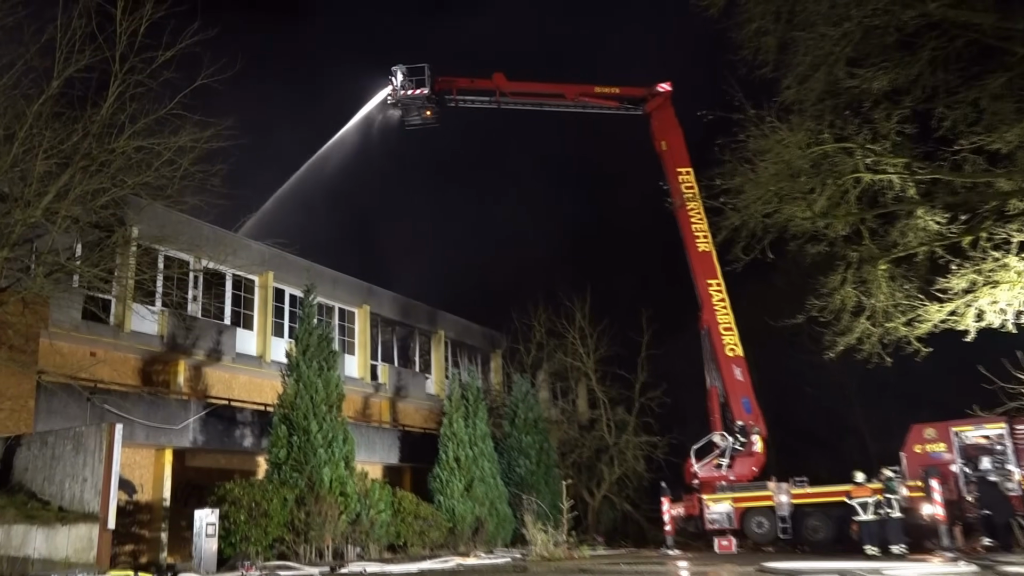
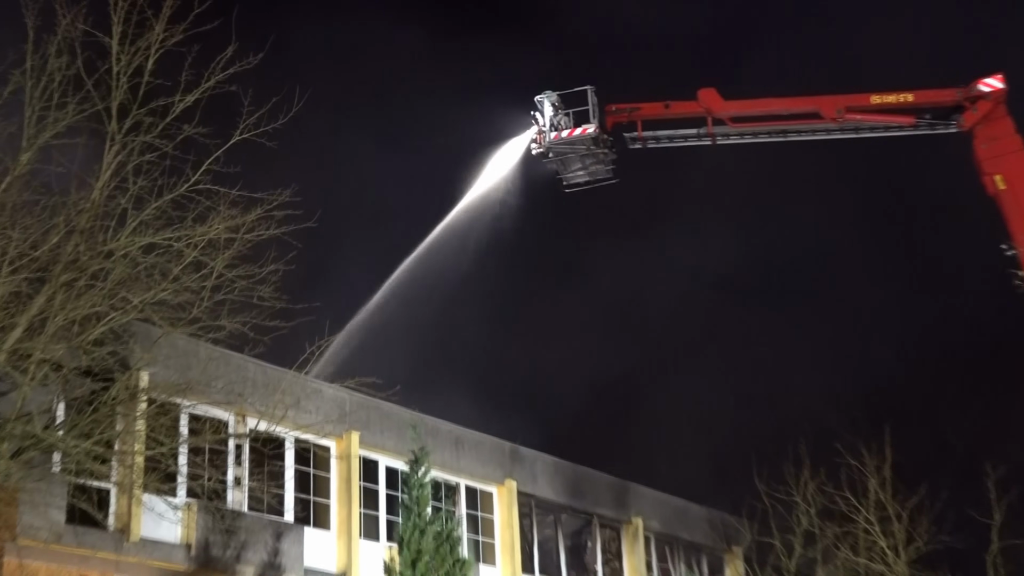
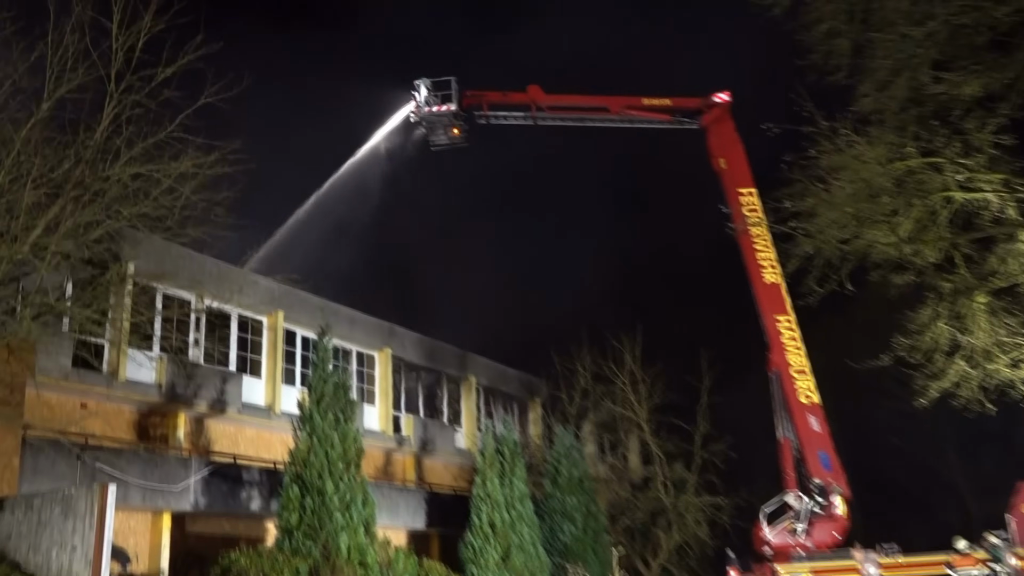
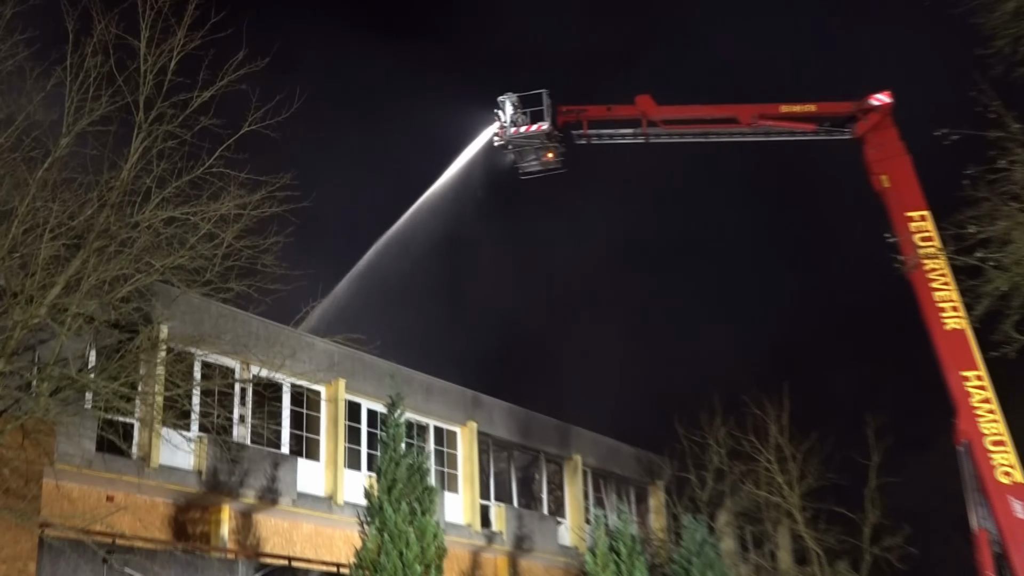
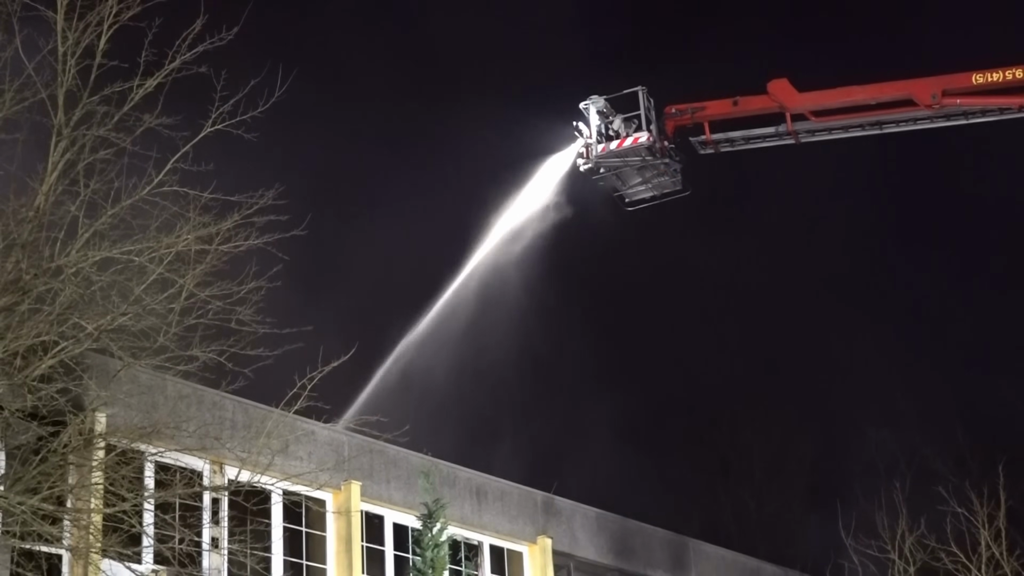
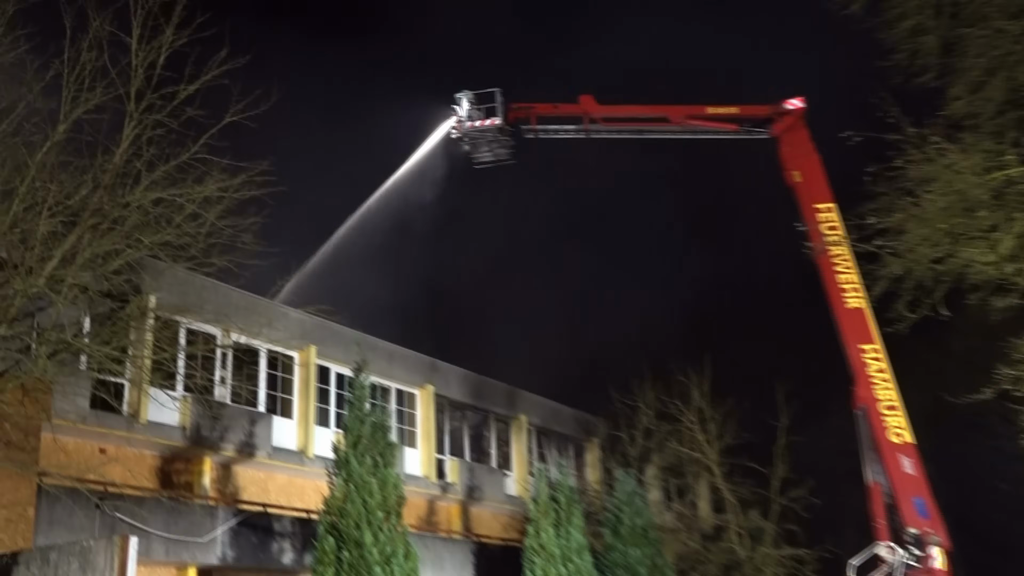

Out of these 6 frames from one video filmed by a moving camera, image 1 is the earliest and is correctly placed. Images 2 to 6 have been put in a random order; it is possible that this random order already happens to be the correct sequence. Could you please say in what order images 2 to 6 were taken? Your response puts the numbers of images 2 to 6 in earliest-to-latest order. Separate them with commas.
3, 6, 4, 2, 5
